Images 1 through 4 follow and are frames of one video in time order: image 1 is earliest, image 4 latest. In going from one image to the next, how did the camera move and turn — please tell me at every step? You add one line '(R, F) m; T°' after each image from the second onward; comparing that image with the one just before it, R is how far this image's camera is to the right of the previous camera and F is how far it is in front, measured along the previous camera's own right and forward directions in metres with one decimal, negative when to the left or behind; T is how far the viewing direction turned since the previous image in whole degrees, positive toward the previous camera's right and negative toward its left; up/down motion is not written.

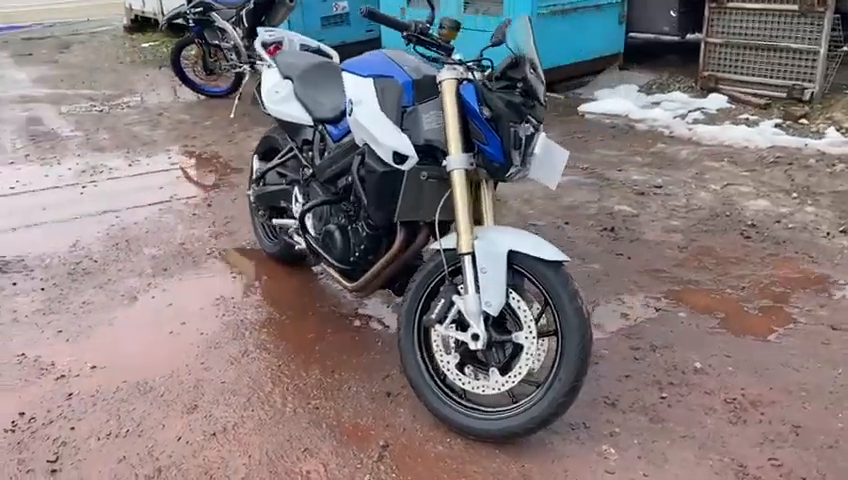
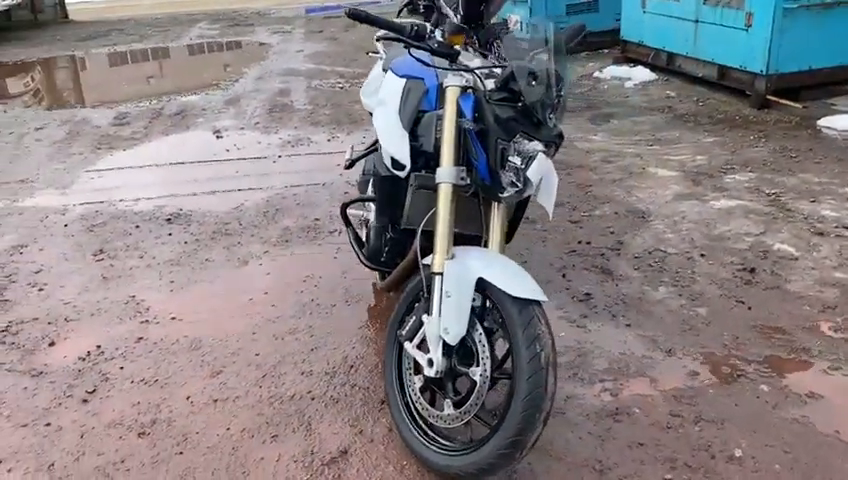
(+1.0, +0.3) m; -22°
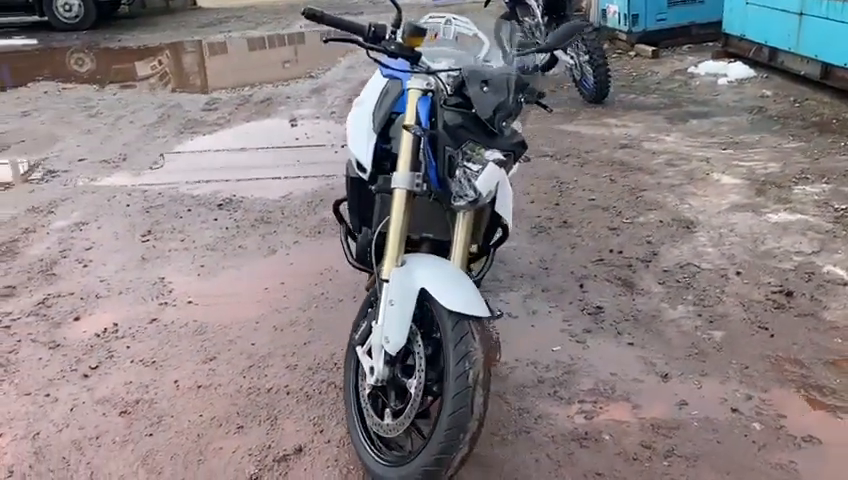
(+0.5, +0.1) m; -9°
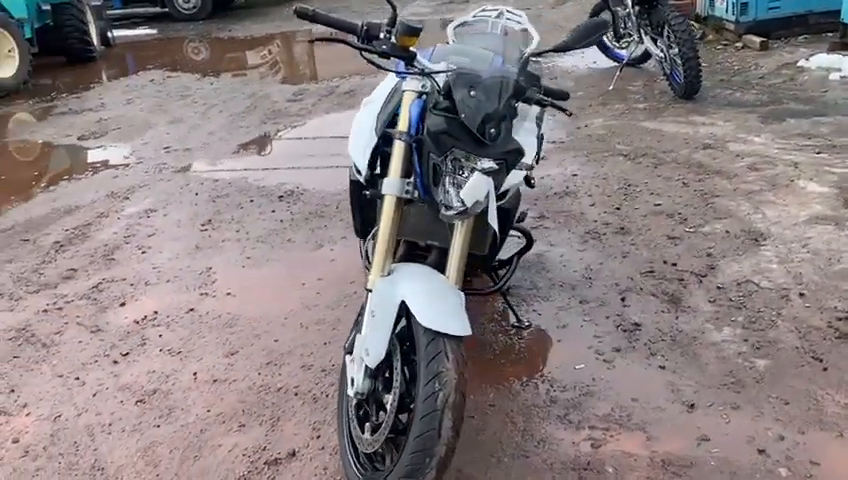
(+0.4, +0.1) m; -9°
